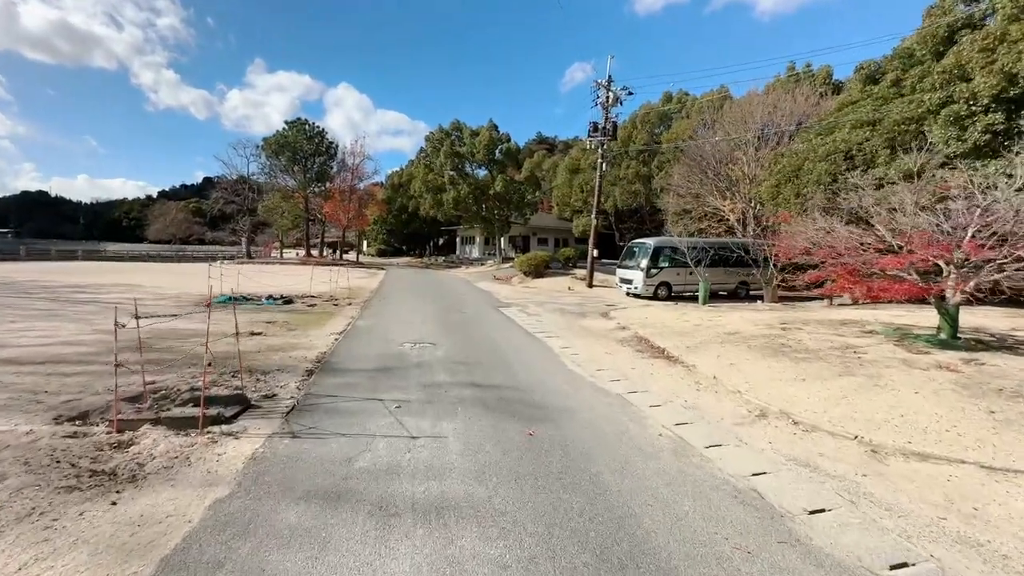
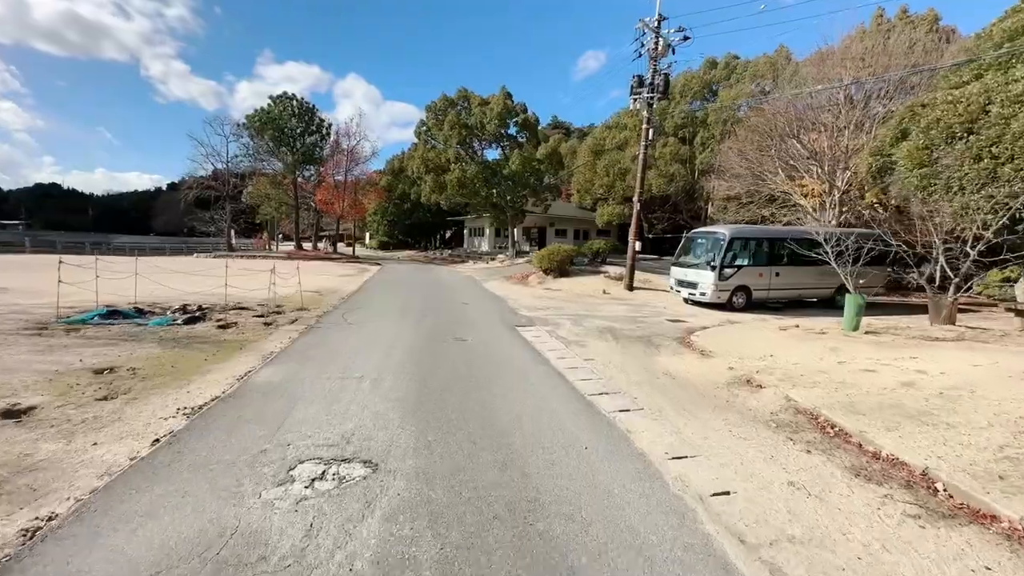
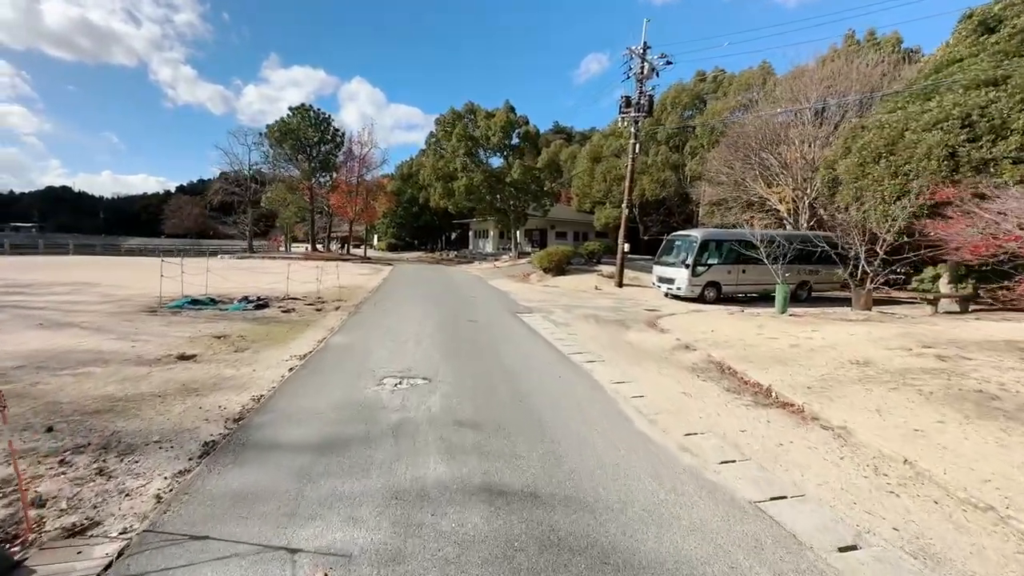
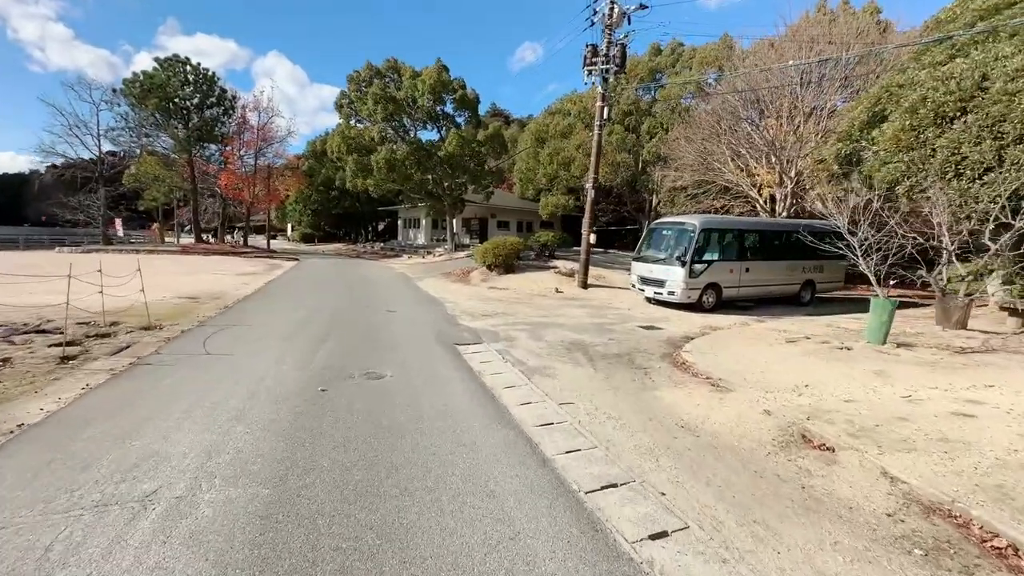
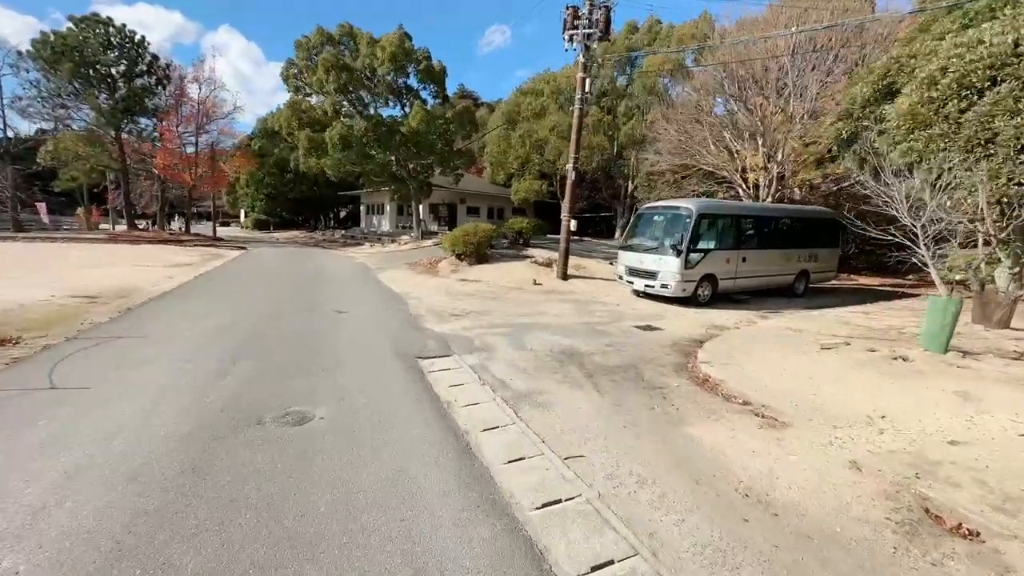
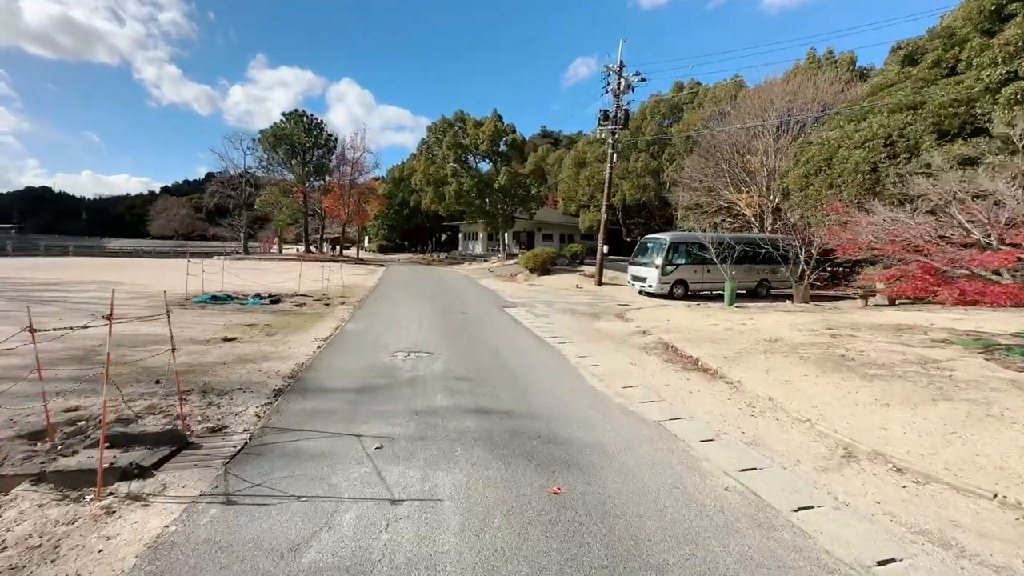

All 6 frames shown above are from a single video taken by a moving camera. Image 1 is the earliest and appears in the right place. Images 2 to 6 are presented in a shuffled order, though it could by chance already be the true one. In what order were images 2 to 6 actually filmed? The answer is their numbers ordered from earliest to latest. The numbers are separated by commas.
6, 3, 2, 4, 5
